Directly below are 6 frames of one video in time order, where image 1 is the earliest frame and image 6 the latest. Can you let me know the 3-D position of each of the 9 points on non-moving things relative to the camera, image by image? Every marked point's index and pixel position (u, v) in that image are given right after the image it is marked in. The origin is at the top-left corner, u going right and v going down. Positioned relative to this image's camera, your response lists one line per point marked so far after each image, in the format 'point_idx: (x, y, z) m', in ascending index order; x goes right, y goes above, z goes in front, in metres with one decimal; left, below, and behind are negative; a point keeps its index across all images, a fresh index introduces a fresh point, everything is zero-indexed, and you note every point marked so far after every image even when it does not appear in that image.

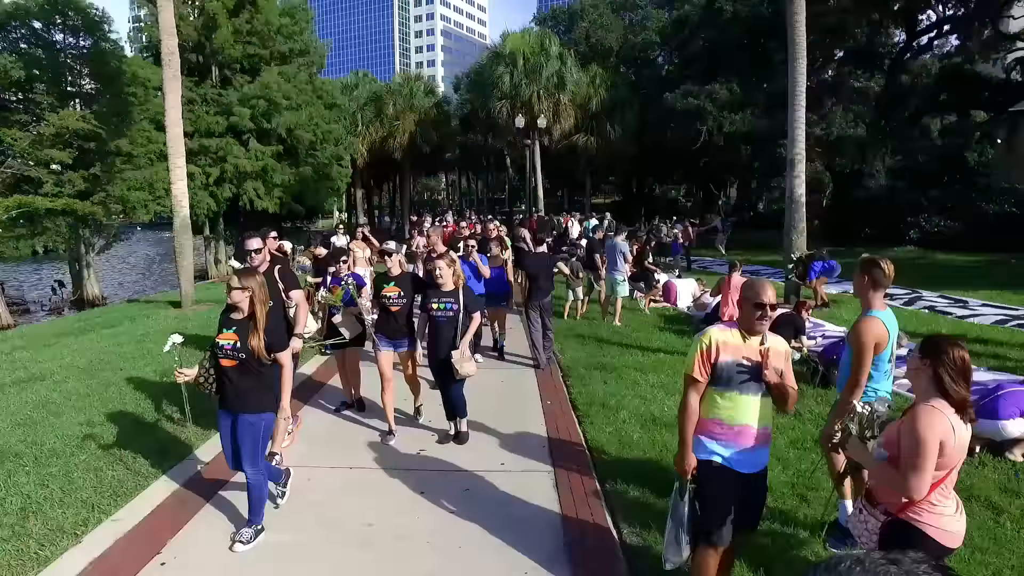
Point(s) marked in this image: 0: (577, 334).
0: (+1.1, -0.8, +11.0) m
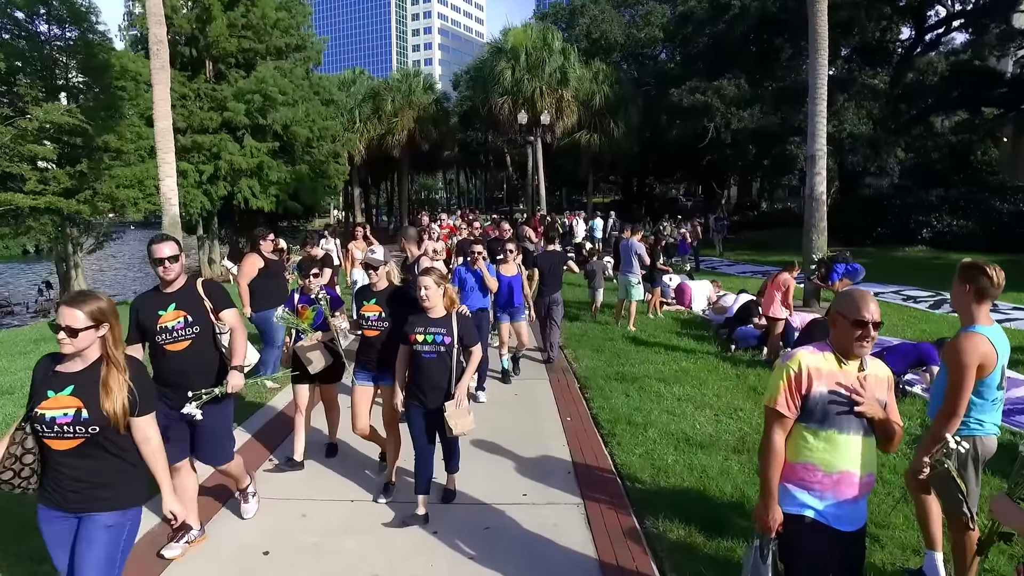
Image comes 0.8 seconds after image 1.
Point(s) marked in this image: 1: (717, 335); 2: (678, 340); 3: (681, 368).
0: (+1.3, -0.8, +10.4) m
1: (+3.4, -0.8, +10.7) m
2: (+2.7, -0.8, +10.4) m
3: (+2.3, -1.1, +8.7) m
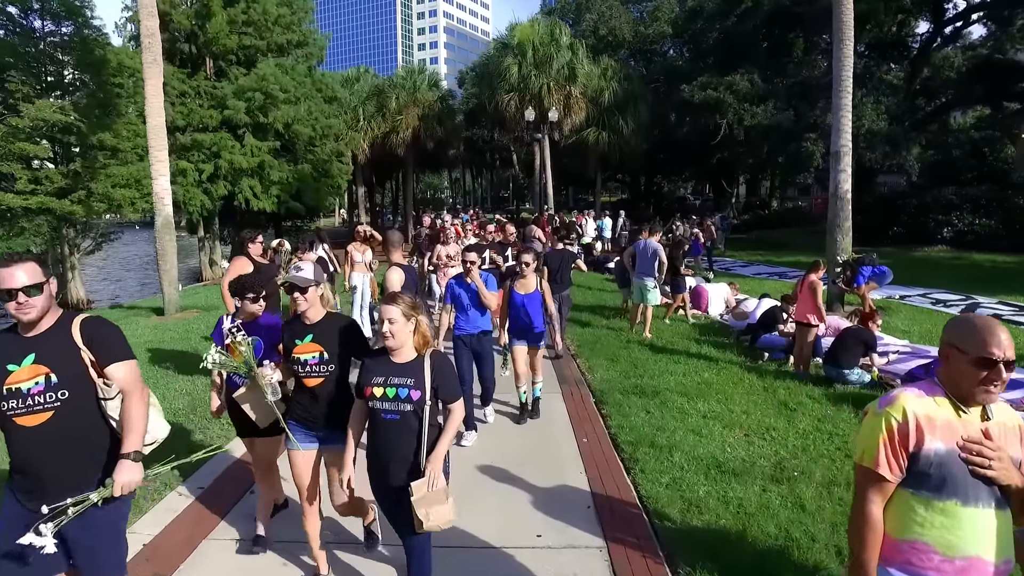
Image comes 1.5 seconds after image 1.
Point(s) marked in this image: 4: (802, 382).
0: (+1.4, -0.9, +9.7) m
1: (+3.5, -0.9, +10.1) m
2: (+2.8, -0.9, +9.8) m
3: (+2.4, -1.2, +8.1) m
4: (+3.5, -1.2, +7.9) m
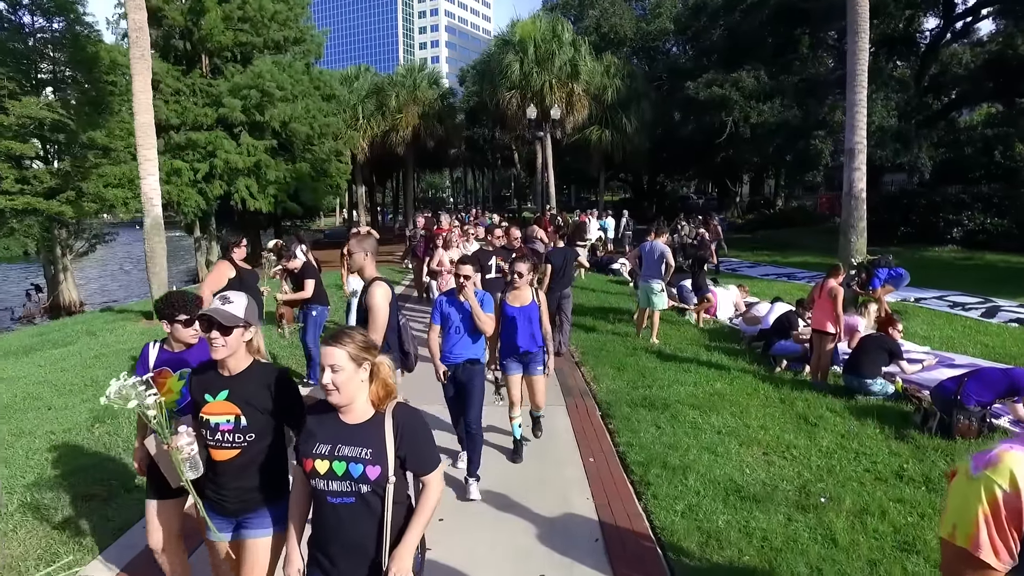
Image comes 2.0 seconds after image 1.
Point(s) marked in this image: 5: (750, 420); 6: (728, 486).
0: (+1.4, -1.0, +9.3) m
1: (+3.5, -0.9, +9.6) m
2: (+2.8, -1.0, +9.3) m
3: (+2.4, -1.2, +7.6) m
4: (+3.6, -1.2, +7.5) m
5: (+2.5, -1.4, +6.7) m
6: (+1.7, -1.6, +5.1) m
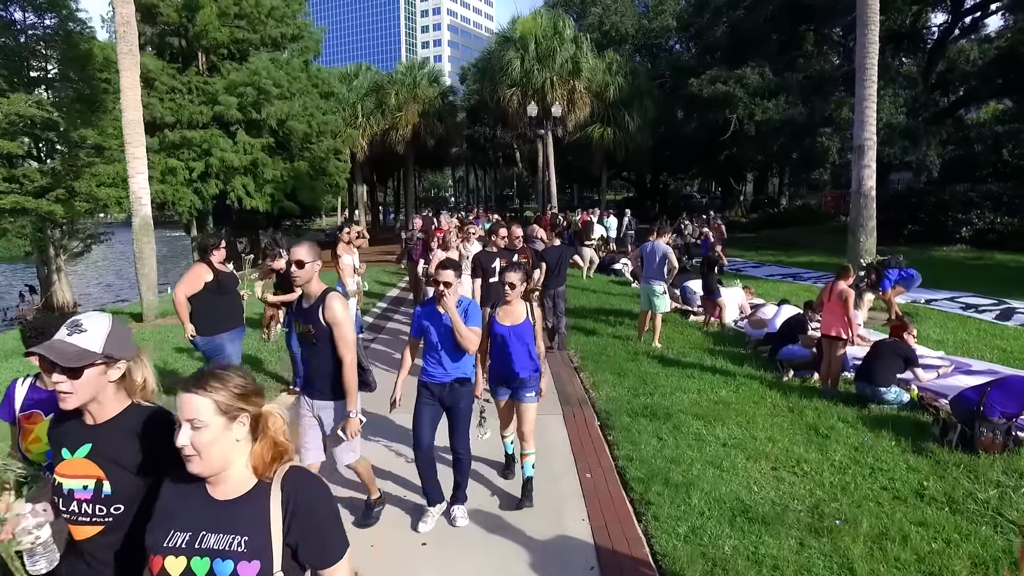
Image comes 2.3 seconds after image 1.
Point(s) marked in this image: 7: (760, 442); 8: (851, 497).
0: (+1.4, -1.0, +8.9) m
1: (+3.5, -1.0, +9.2) m
2: (+2.7, -1.0, +9.0) m
3: (+2.3, -1.3, +7.3) m
4: (+3.5, -1.2, +7.1) m
5: (+2.4, -1.4, +6.4) m
6: (+1.6, -1.6, +4.8) m
7: (+2.3, -1.4, +6.0) m
8: (+2.5, -1.6, +4.9) m
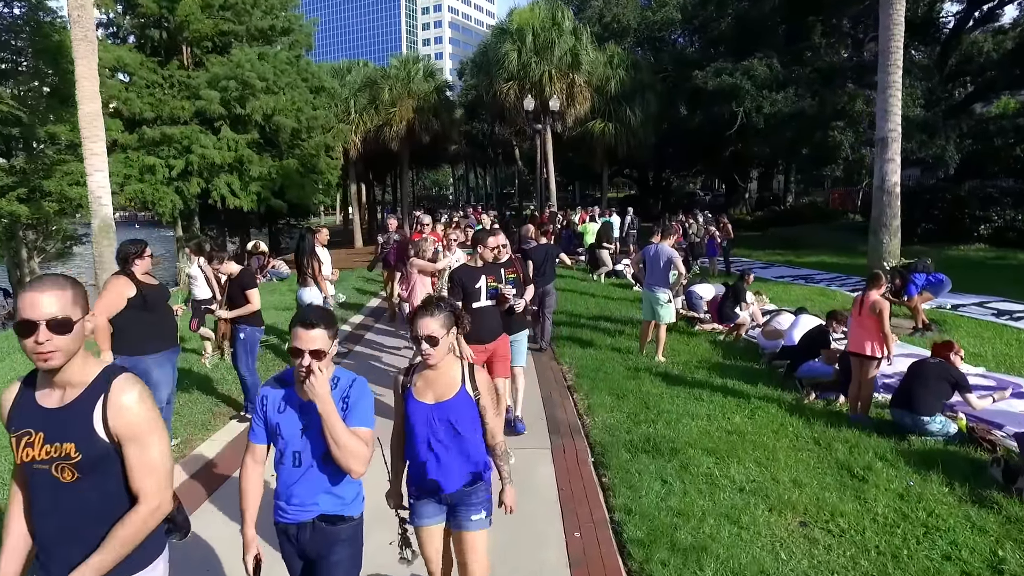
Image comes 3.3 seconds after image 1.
0: (+1.2, -1.1, +7.9) m
1: (+3.3, -1.1, +8.2) m
2: (+2.6, -1.1, +8.0) m
3: (+2.1, -1.4, +6.3) m
4: (+3.3, -1.4, +6.1) m
5: (+2.2, -1.5, +5.4) m
6: (+1.4, -1.7, +3.8) m
7: (+2.1, -1.6, +5.1) m
8: (+2.4, -1.7, +3.9) m
